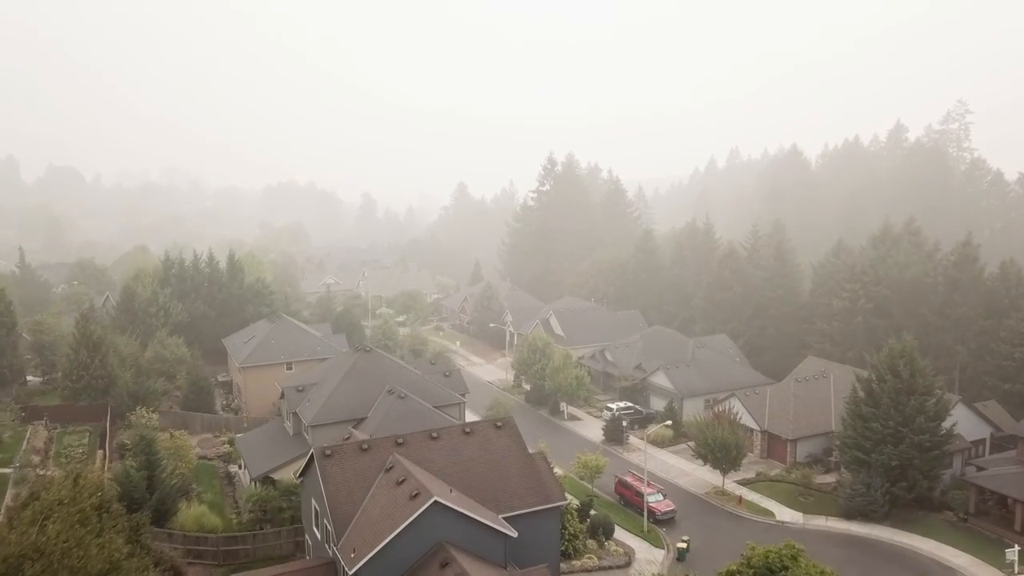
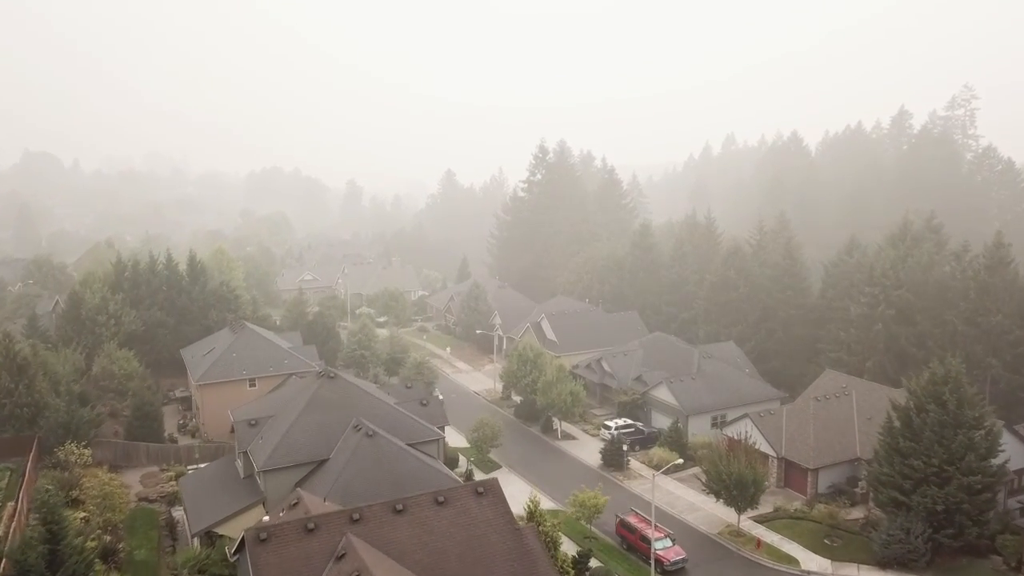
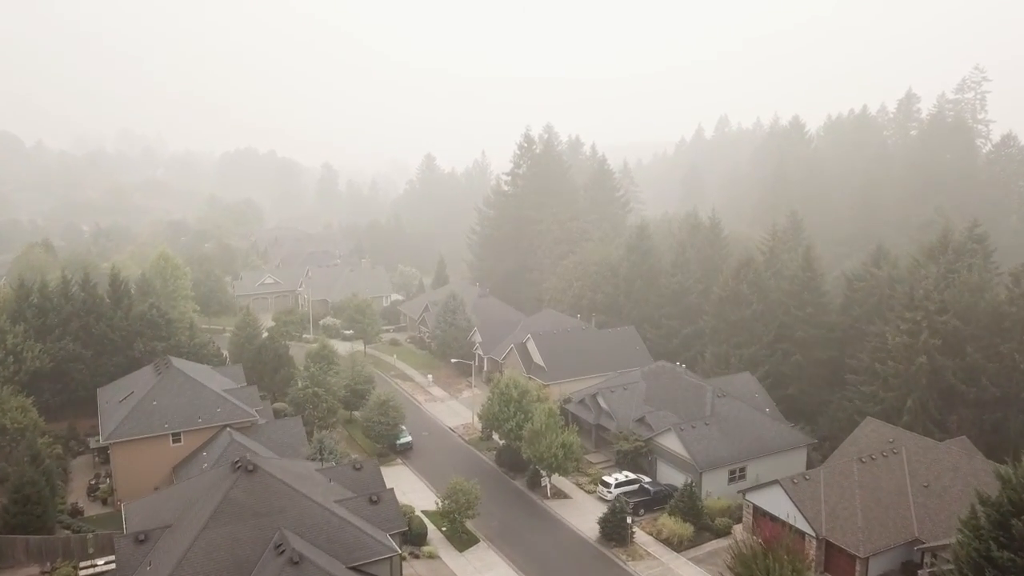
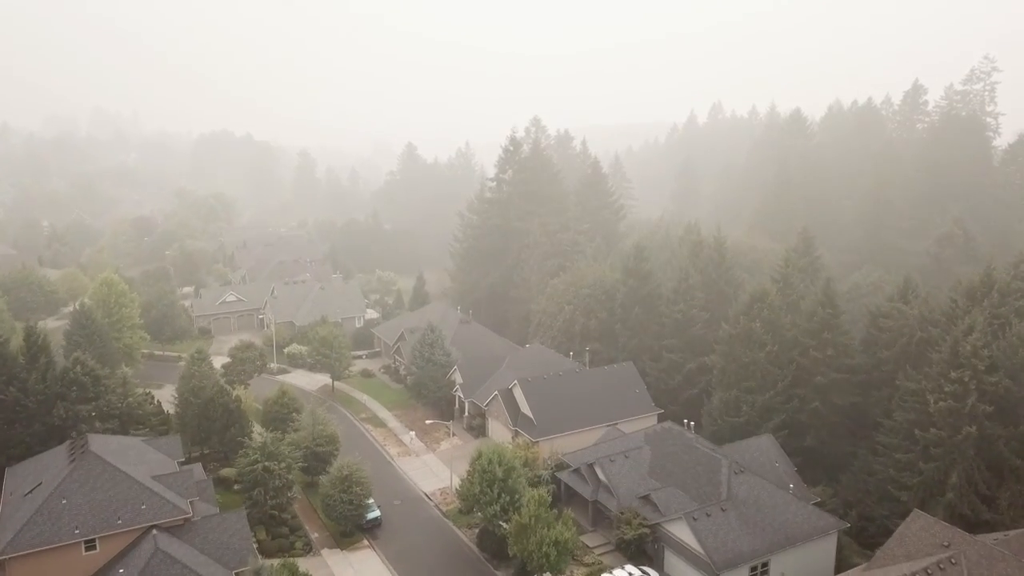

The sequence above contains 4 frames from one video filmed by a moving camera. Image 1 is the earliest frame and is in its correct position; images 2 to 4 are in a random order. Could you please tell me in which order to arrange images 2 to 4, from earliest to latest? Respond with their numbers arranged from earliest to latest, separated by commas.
2, 3, 4
